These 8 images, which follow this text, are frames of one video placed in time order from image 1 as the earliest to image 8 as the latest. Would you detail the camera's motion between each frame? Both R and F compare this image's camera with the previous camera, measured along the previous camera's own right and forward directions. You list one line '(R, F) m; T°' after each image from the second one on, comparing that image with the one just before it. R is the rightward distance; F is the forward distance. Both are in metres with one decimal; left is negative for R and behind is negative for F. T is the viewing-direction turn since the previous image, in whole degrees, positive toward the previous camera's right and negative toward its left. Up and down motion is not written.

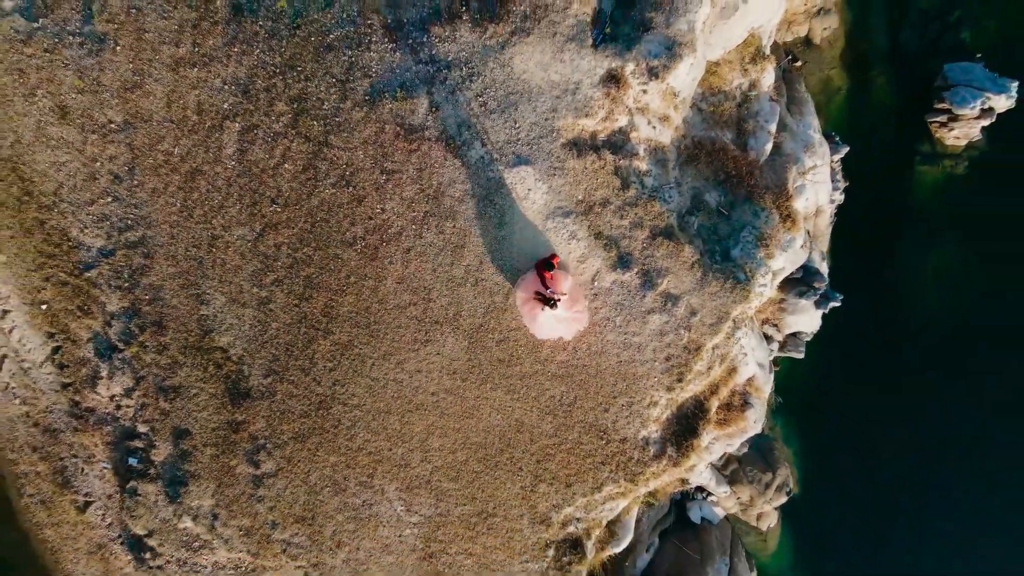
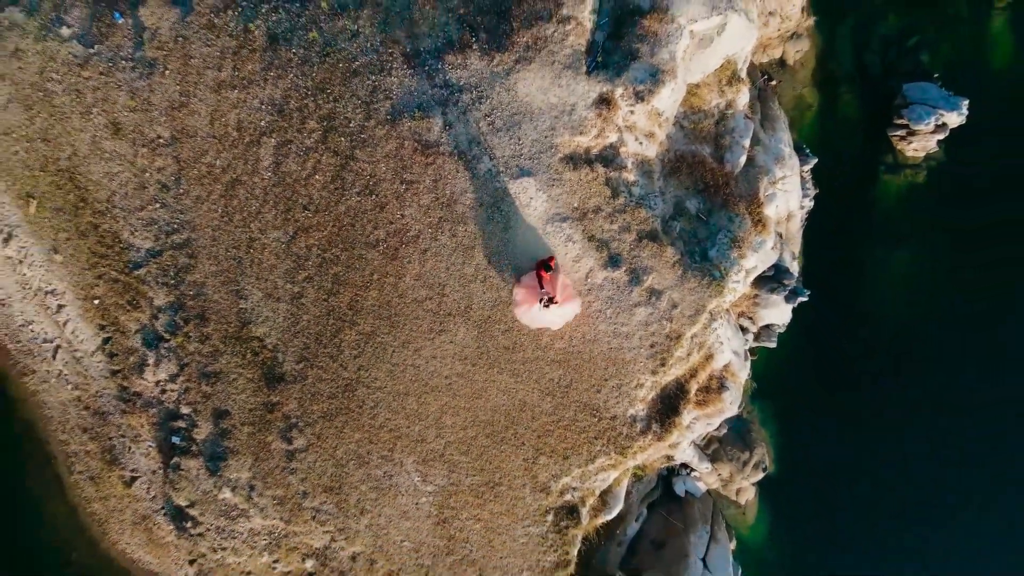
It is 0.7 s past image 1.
(-0.1, -1.6) m; 0°
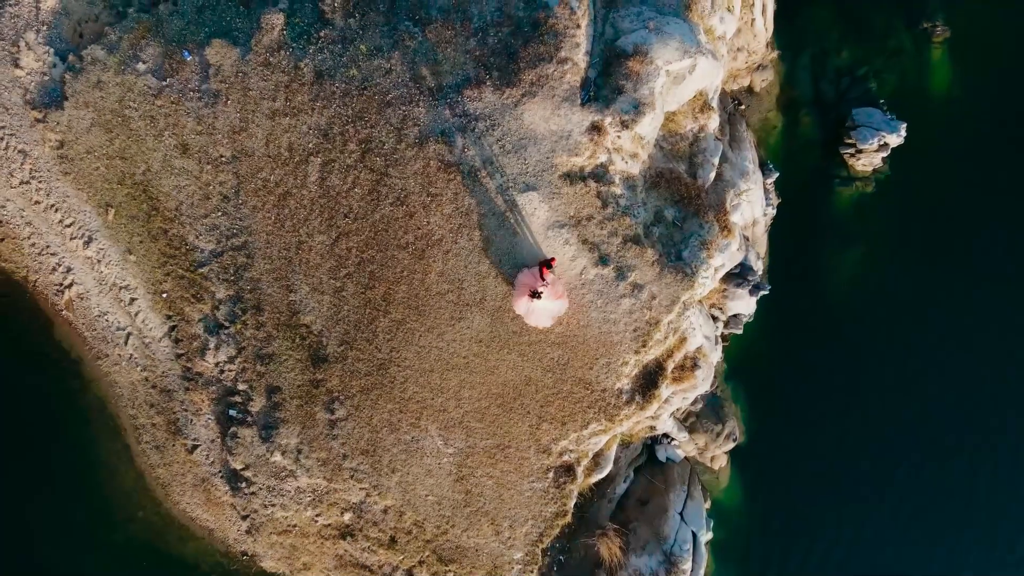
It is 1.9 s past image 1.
(-0.2, -2.7) m; 0°
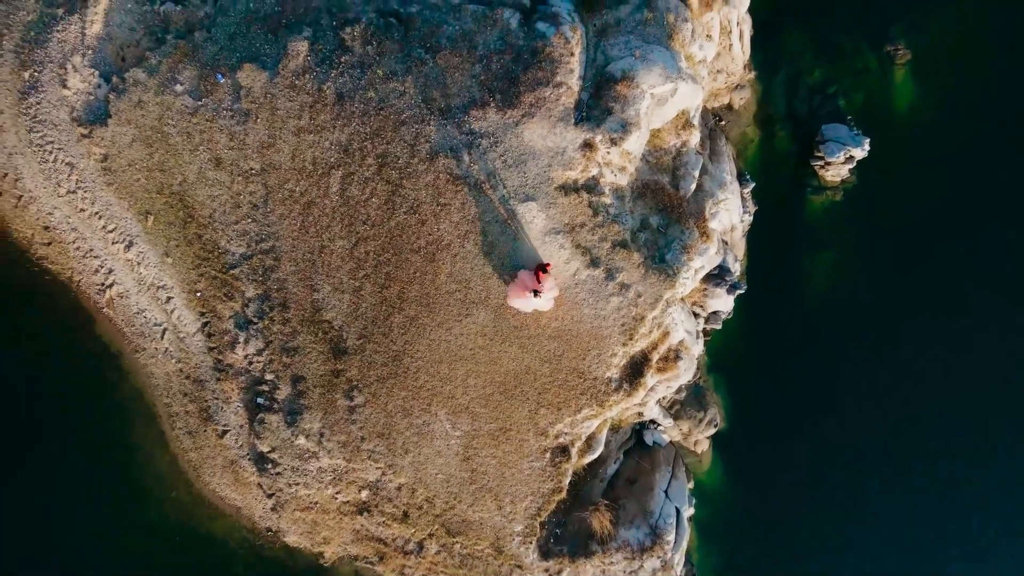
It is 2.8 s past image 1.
(0.0, -1.9) m; 0°
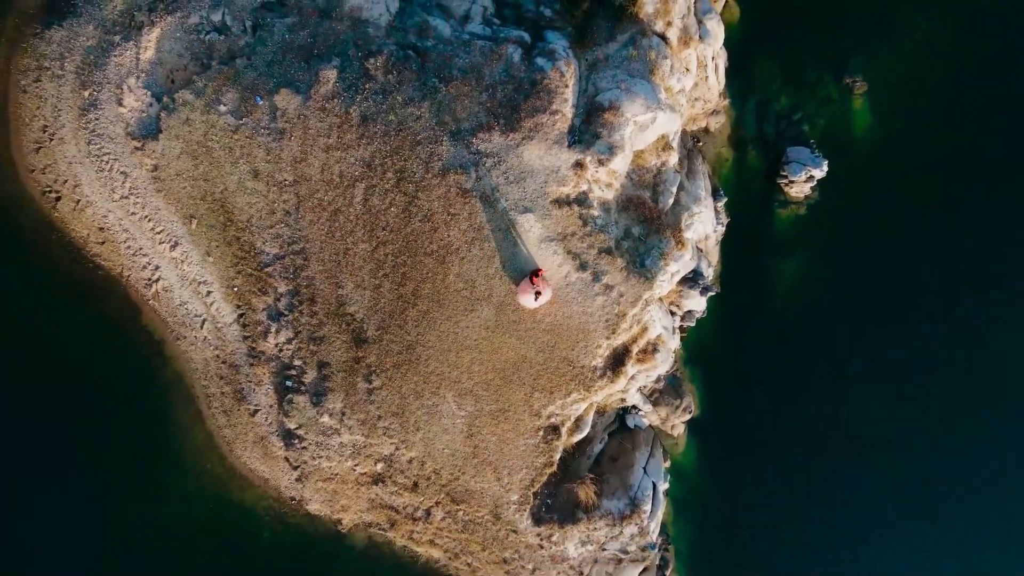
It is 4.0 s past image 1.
(0.0, -2.7) m; 0°
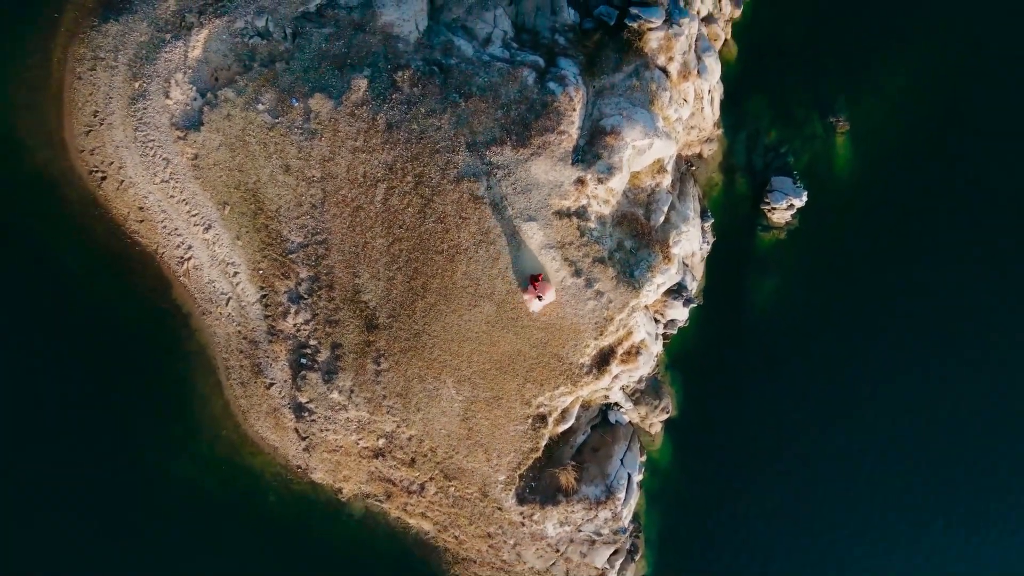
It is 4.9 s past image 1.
(0.0, -2.2) m; 0°
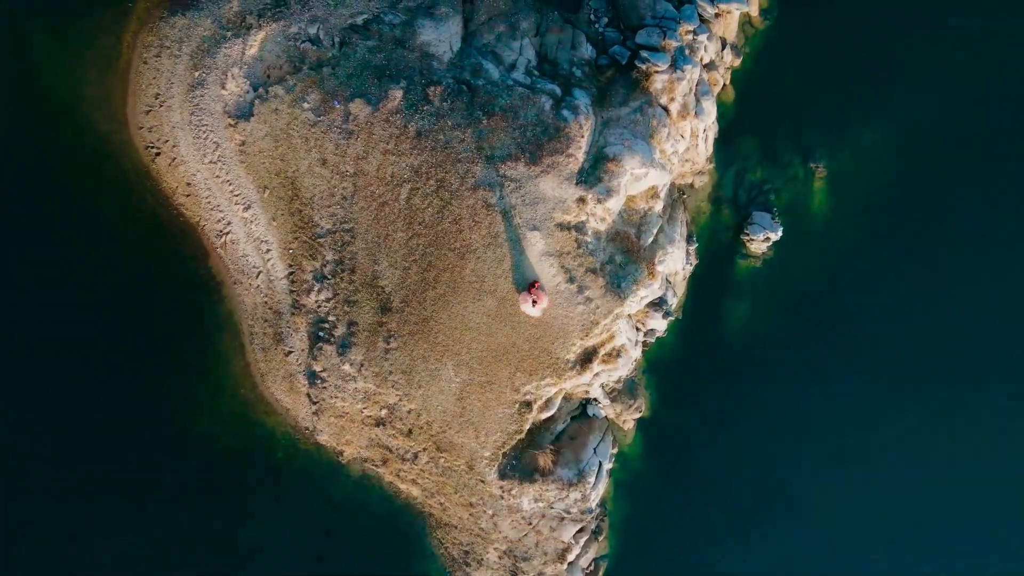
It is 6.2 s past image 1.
(-0.1, -3.0) m; 0°
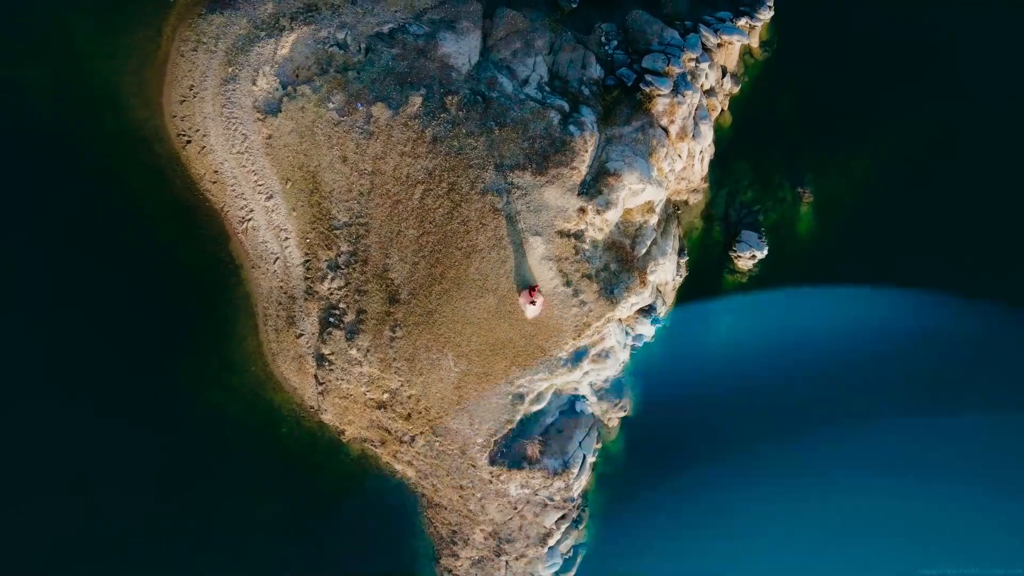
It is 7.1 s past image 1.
(-0.1, -1.9) m; 0°
